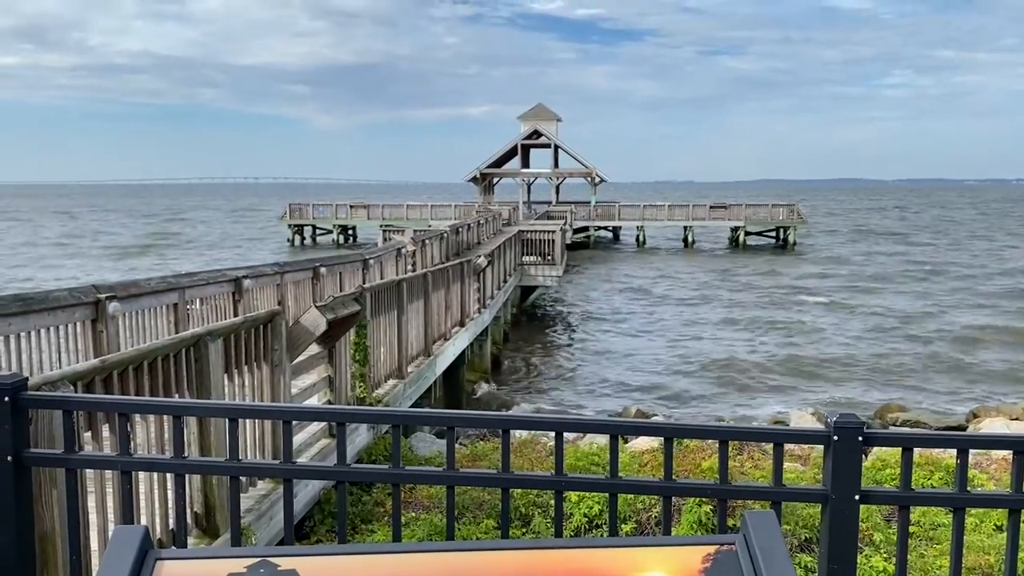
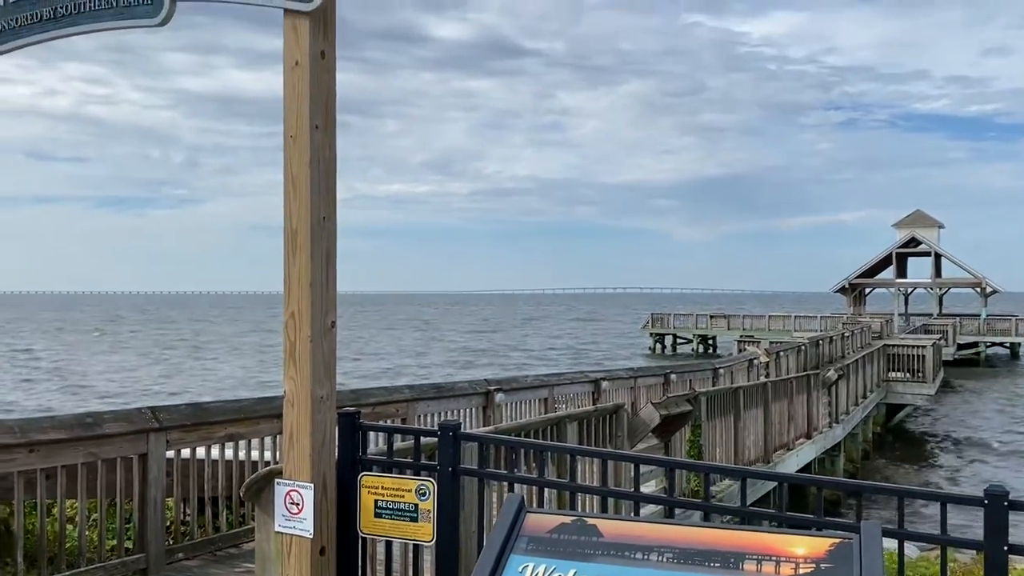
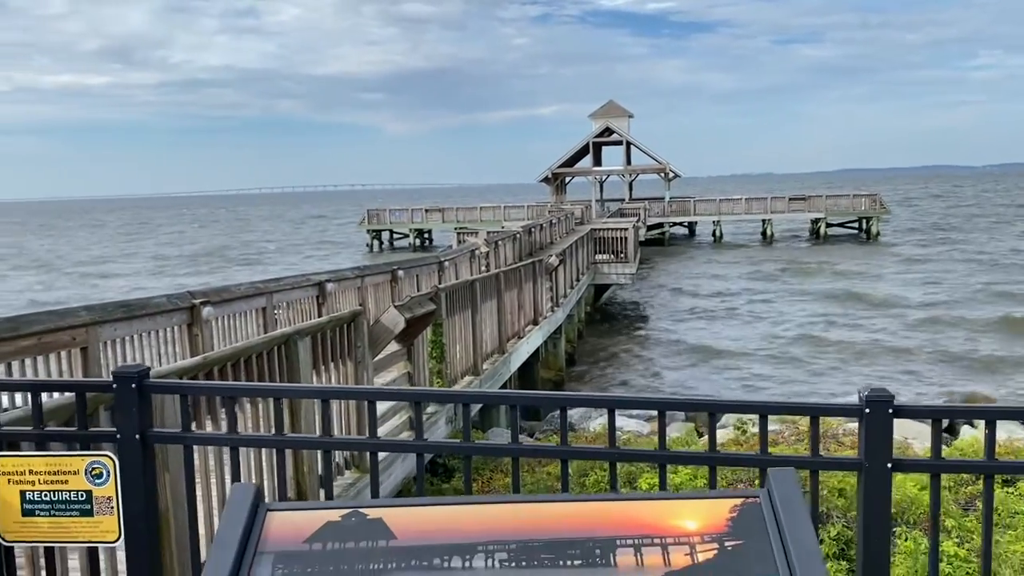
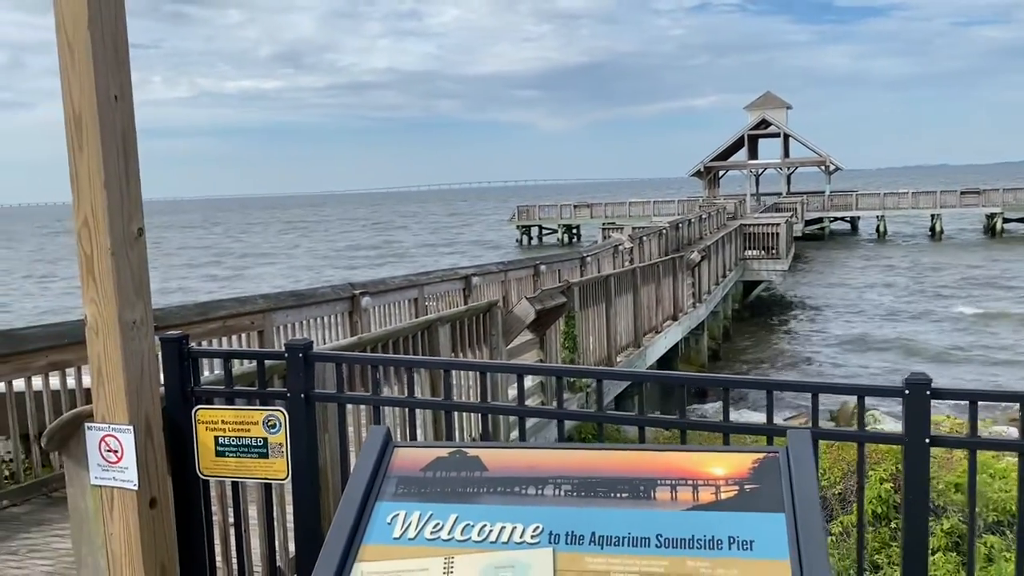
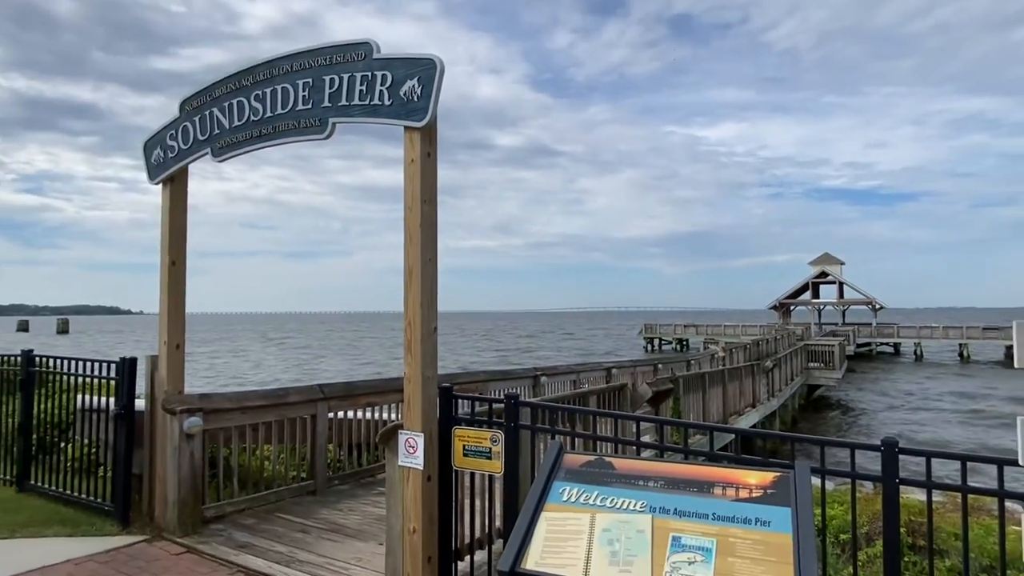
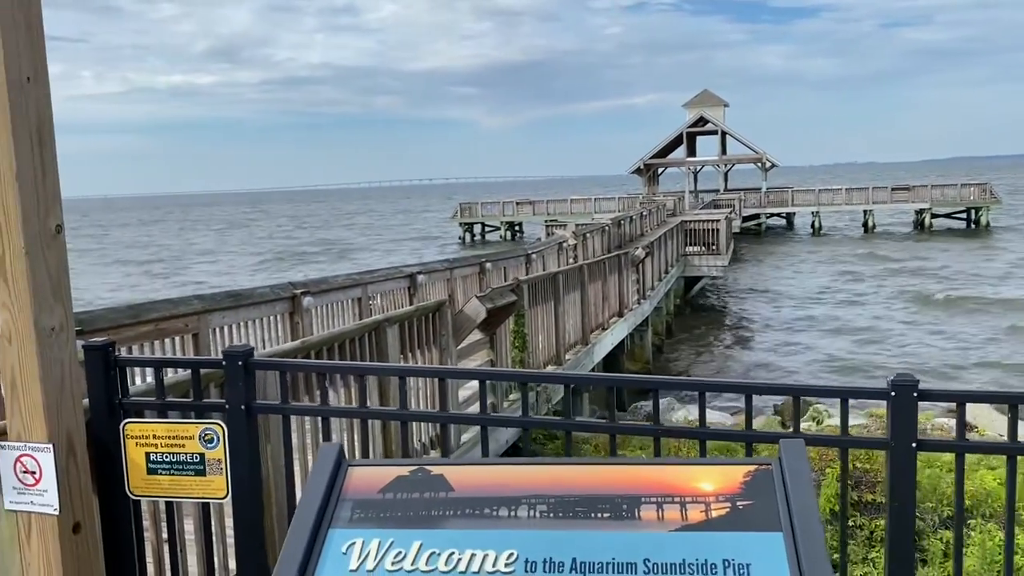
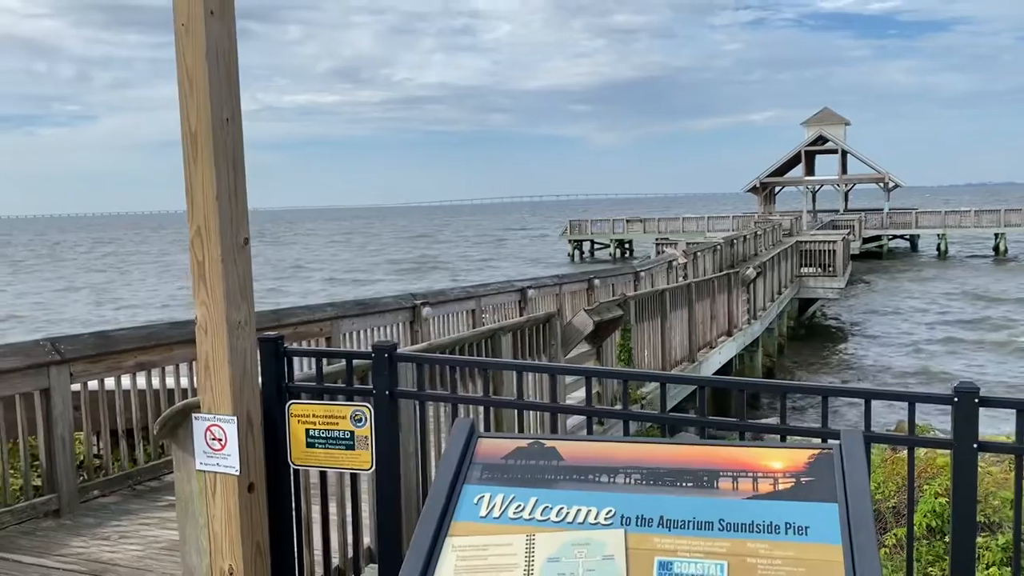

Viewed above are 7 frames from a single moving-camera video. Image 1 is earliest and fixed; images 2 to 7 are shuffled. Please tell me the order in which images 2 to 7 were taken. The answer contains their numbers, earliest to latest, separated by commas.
3, 6, 4, 7, 2, 5
